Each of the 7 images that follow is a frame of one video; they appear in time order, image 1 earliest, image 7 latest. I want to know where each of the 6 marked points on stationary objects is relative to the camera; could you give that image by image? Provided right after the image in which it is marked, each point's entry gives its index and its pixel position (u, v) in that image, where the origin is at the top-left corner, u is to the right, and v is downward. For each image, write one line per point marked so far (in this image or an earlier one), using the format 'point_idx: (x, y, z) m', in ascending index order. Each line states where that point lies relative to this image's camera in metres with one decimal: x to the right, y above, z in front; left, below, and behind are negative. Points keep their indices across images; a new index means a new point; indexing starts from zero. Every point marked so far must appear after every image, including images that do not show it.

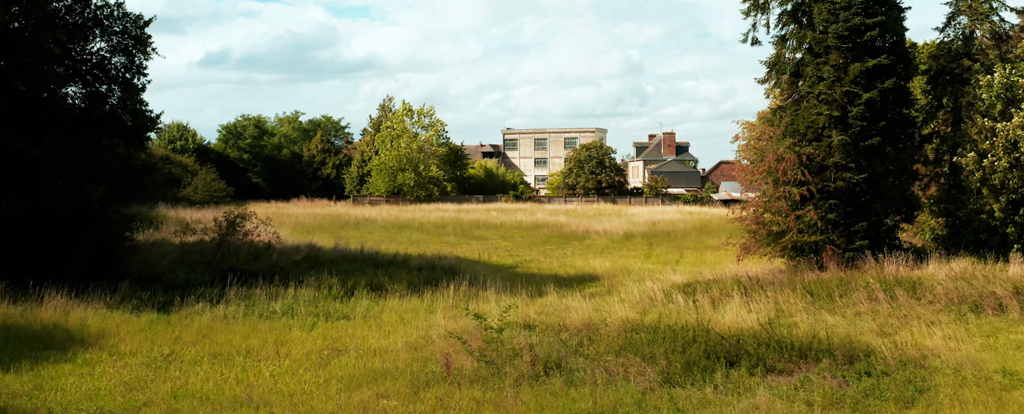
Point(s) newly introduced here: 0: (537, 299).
0: (+0.4, -1.6, +15.7) m
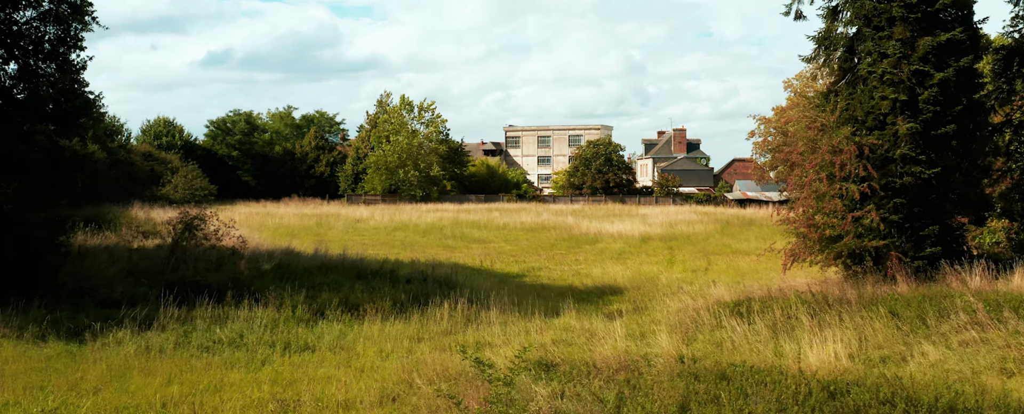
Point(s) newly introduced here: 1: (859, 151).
0: (+0.6, -1.6, +12.7) m
1: (+6.4, +1.0, +16.6) m
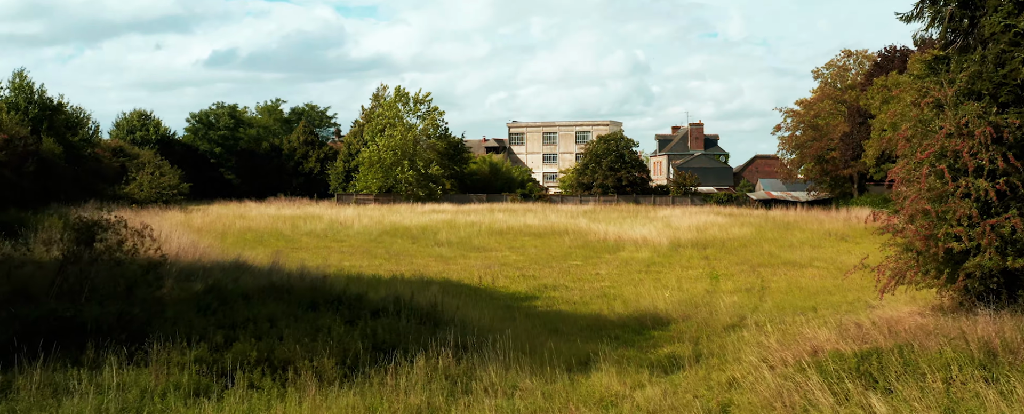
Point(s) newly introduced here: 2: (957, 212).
0: (+0.7, -1.7, +8.3) m
1: (+6.5, +1.0, +12.2) m
2: (+6.0, -0.1, +12.3) m
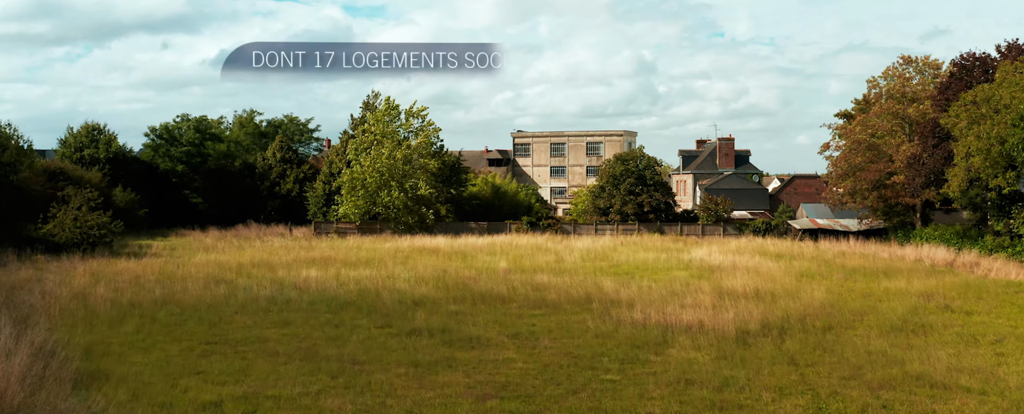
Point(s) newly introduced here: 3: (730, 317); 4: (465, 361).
0: (+0.7, -3.1, +1.5) m
1: (+6.6, -0.5, +5.4) m
2: (+6.0, -1.5, +5.5) m
3: (+4.6, -2.3, +19.2) m
4: (-0.8, -2.7, +15.7) m
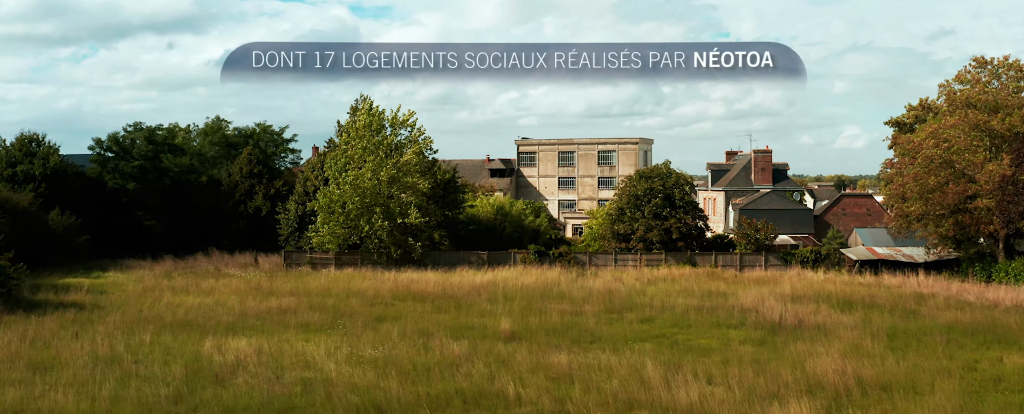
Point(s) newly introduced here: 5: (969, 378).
0: (+0.7, -4.2, -4.9) m
1: (+6.6, -1.6, -1.1) m
2: (+6.1, -2.6, -1.0) m
3: (+4.7, -3.4, +12.7) m
4: (-0.7, -3.7, +9.3) m
5: (+9.3, -3.4, +18.5) m
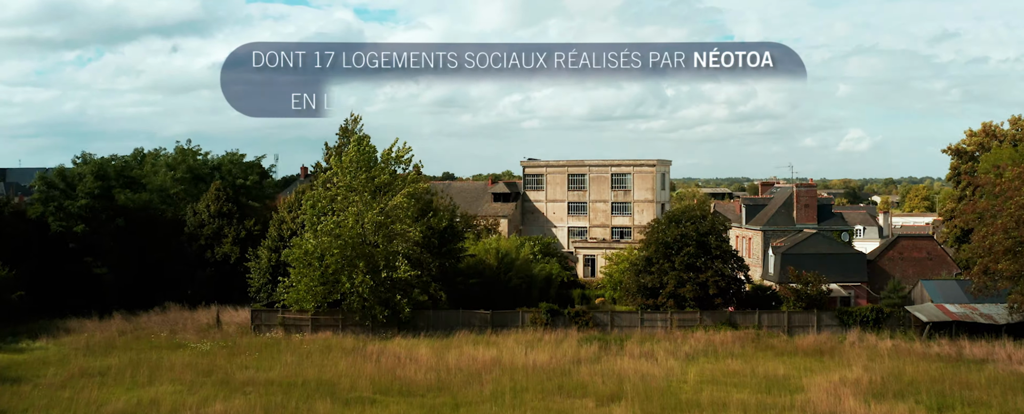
0: (+0.8, -5.8, -10.4) m
1: (+6.7, -3.2, -6.6) m
2: (+6.2, -4.3, -6.5) m
3: (+4.9, -5.1, +7.2) m
4: (-0.6, -5.4, +3.7) m
5: (+9.5, -5.1, +13.0) m
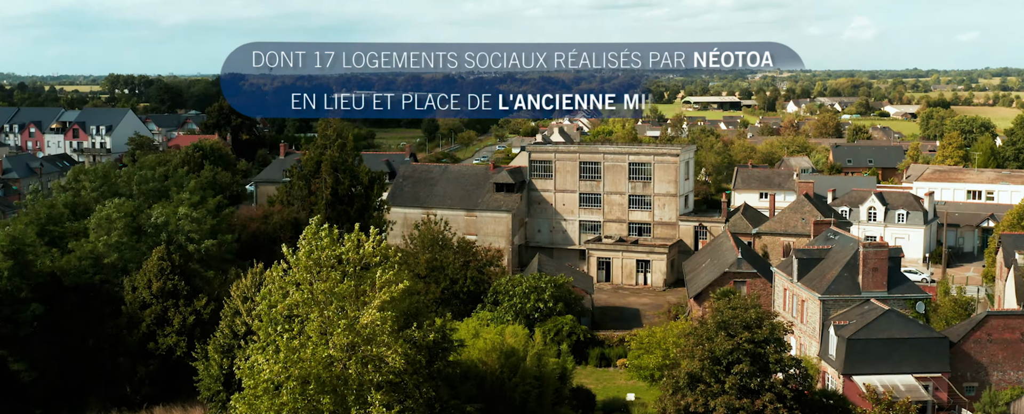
0: (+0.9, -13.7, -16.1) m
1: (+6.9, -10.7, -12.6) m
2: (+6.3, -11.7, -12.4) m
3: (+5.1, -11.0, +1.3) m
4: (-0.4, -11.7, -2.0) m
5: (+9.6, -10.3, +7.1) m
